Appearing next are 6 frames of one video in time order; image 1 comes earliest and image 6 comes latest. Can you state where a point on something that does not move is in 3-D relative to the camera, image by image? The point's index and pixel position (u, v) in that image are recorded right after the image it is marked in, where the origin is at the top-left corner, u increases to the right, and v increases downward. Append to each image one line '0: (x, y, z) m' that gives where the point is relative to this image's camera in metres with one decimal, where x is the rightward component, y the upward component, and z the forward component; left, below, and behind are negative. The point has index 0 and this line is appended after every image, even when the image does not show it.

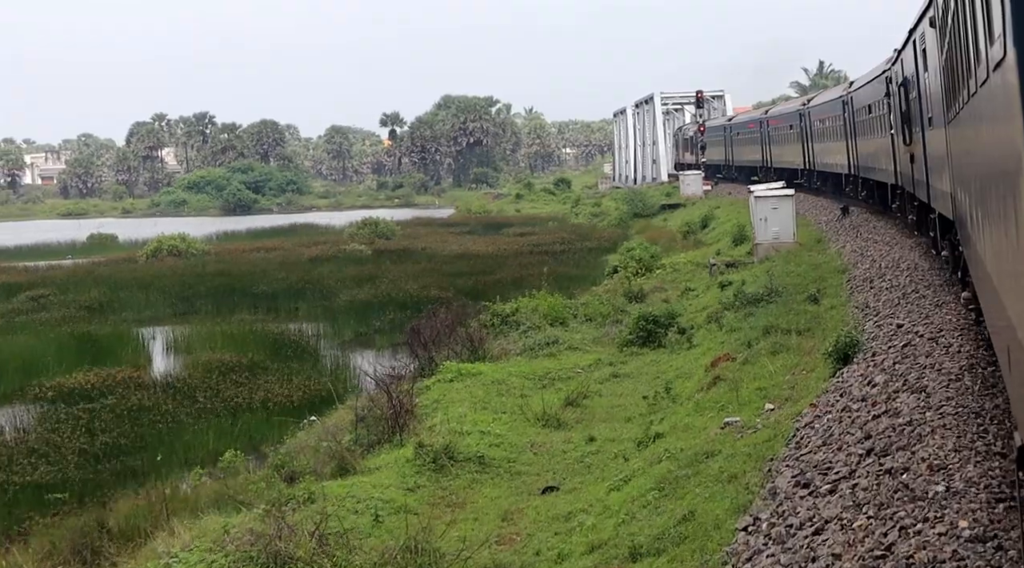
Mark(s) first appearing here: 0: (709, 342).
0: (+2.5, -0.8, +17.6) m
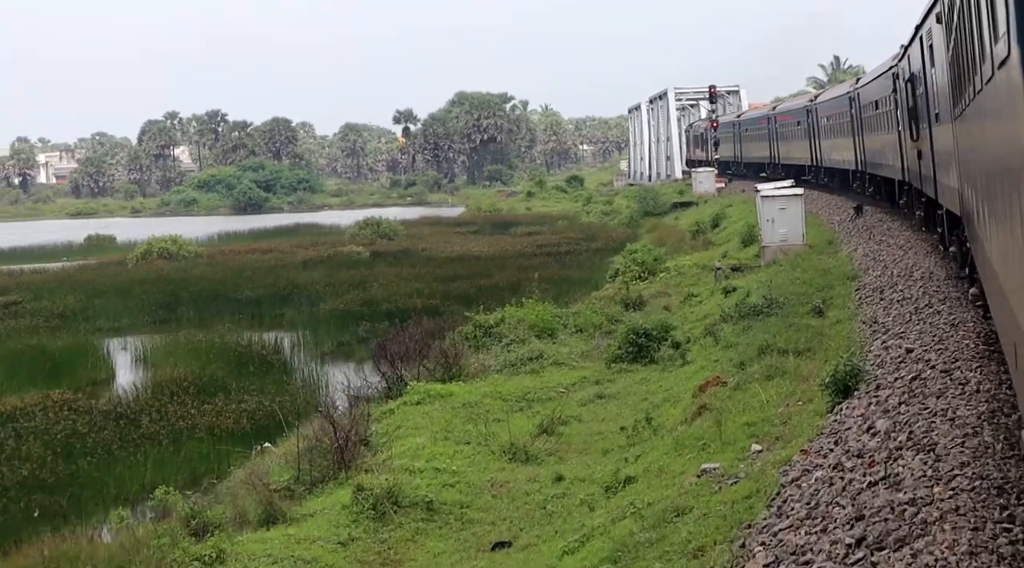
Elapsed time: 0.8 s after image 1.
0: (+2.2, -0.9, +16.0) m
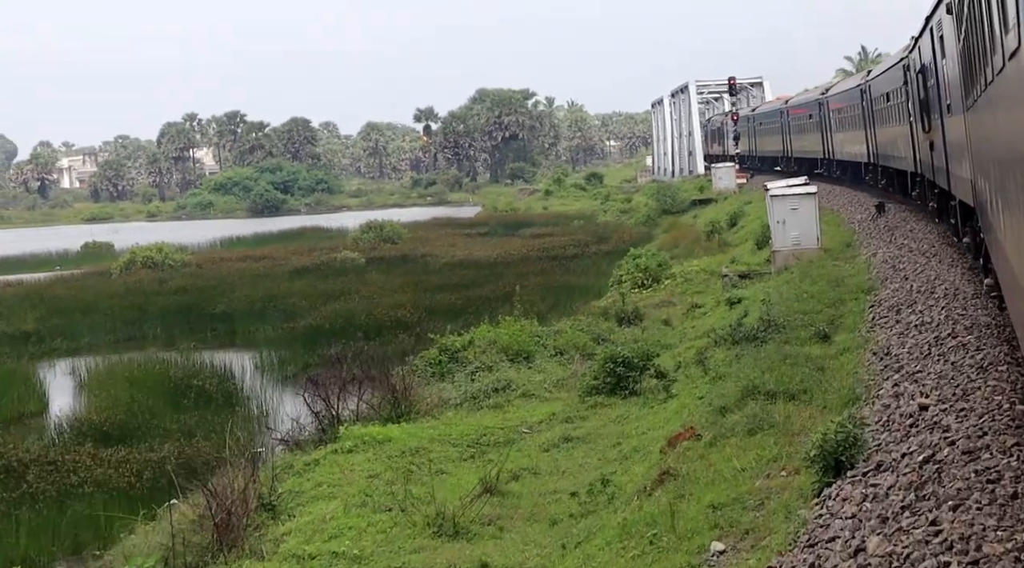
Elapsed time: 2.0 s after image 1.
0: (+1.7, -1.1, +13.6) m
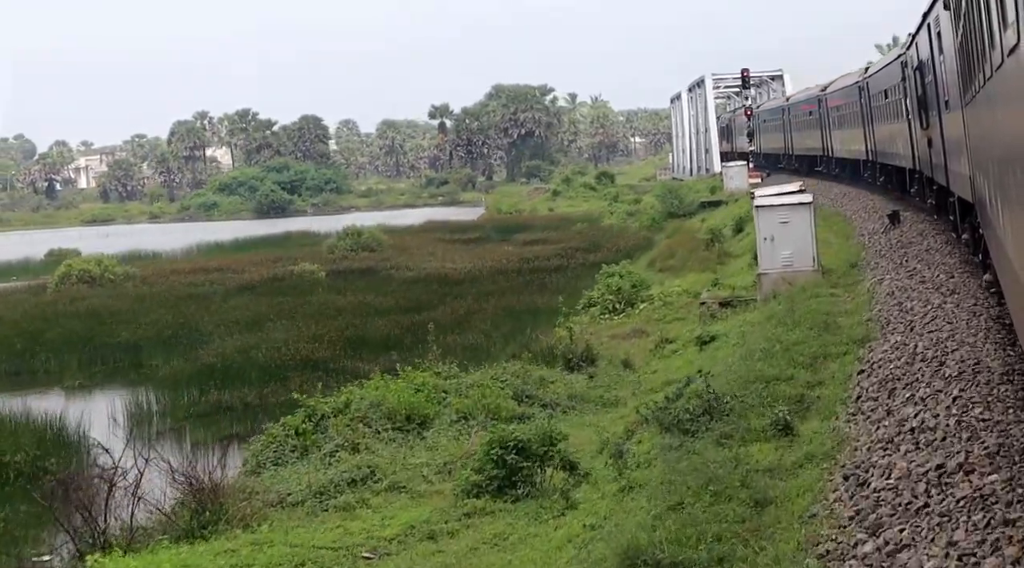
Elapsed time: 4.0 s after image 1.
0: (+0.5, -1.6, +9.4) m
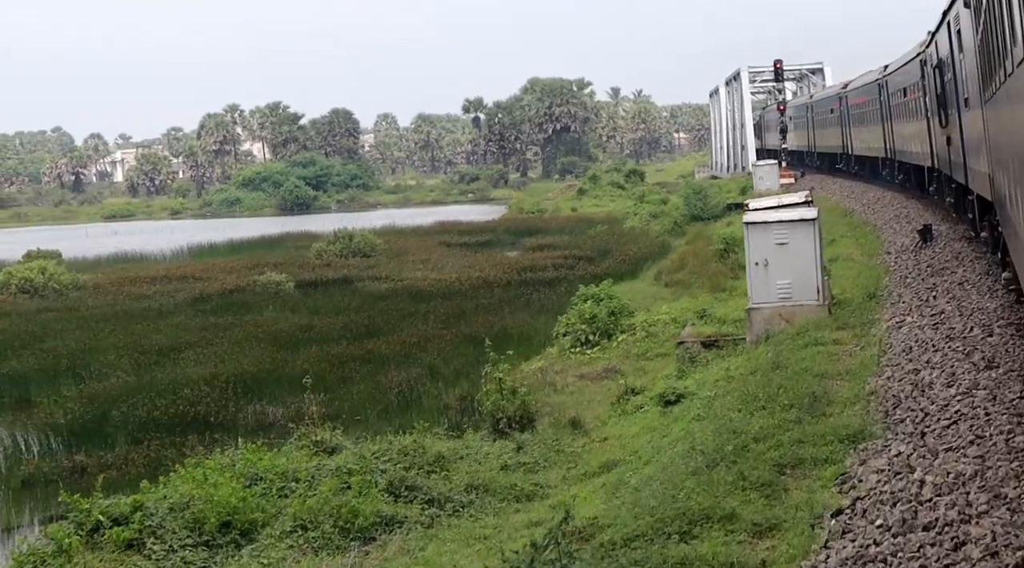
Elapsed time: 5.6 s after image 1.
0: (-0.7, -2.0, +5.5) m
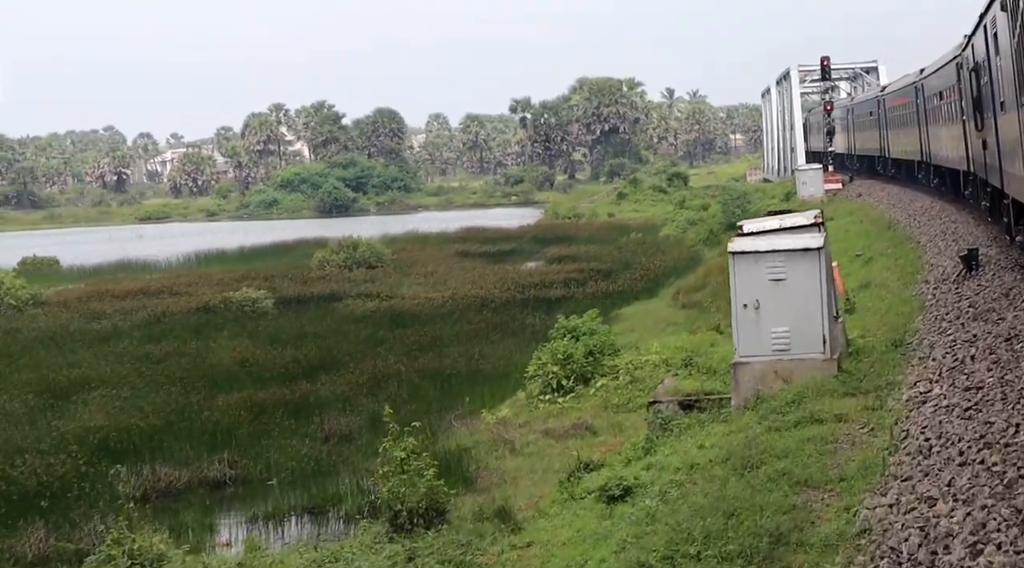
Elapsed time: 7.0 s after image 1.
0: (-1.9, -2.4, +2.1) m
